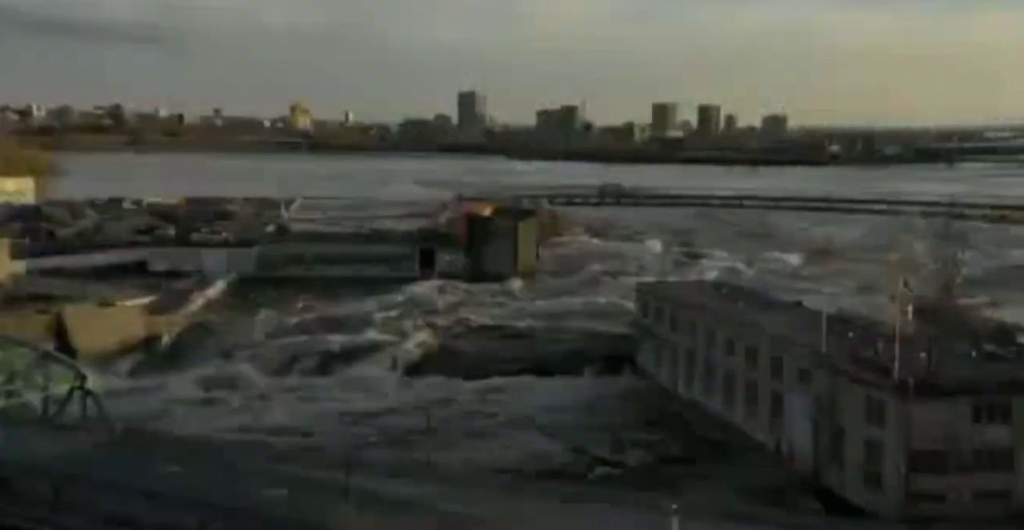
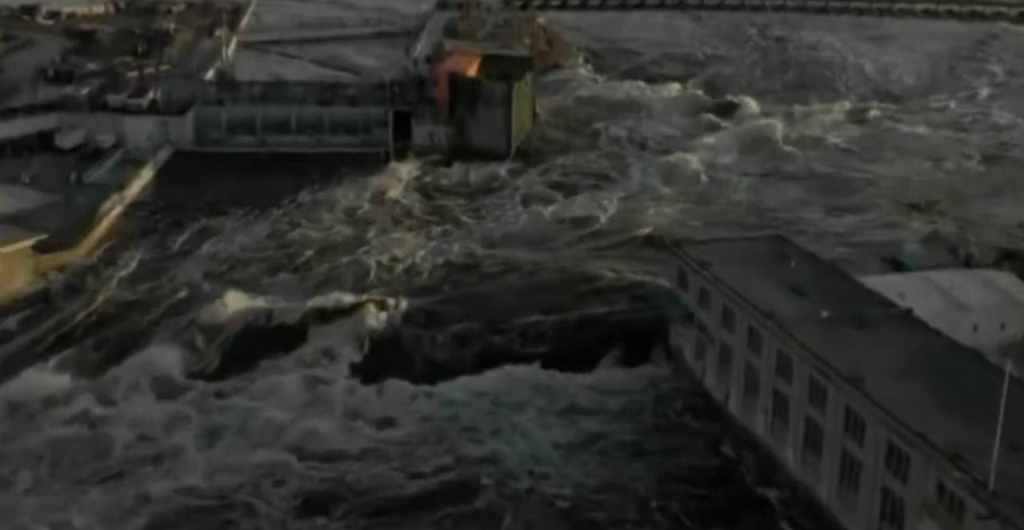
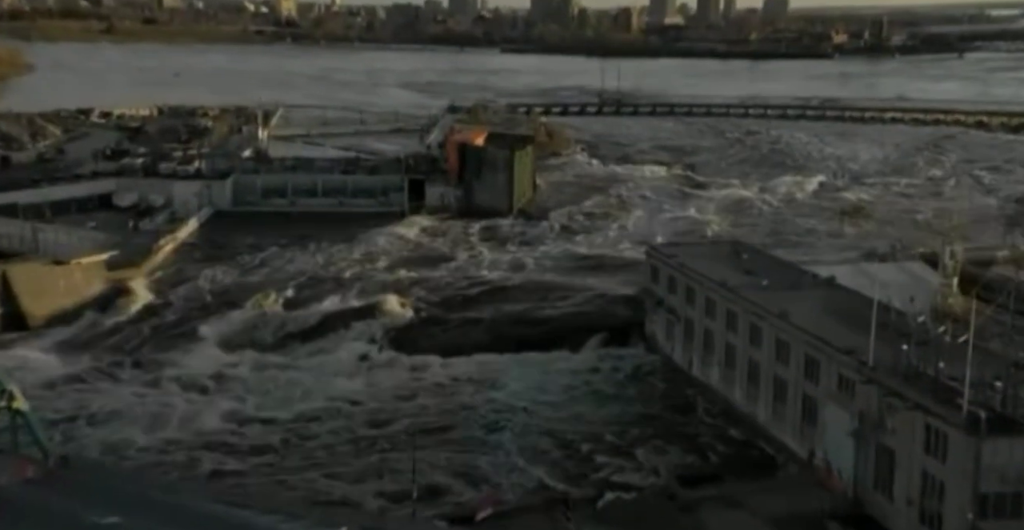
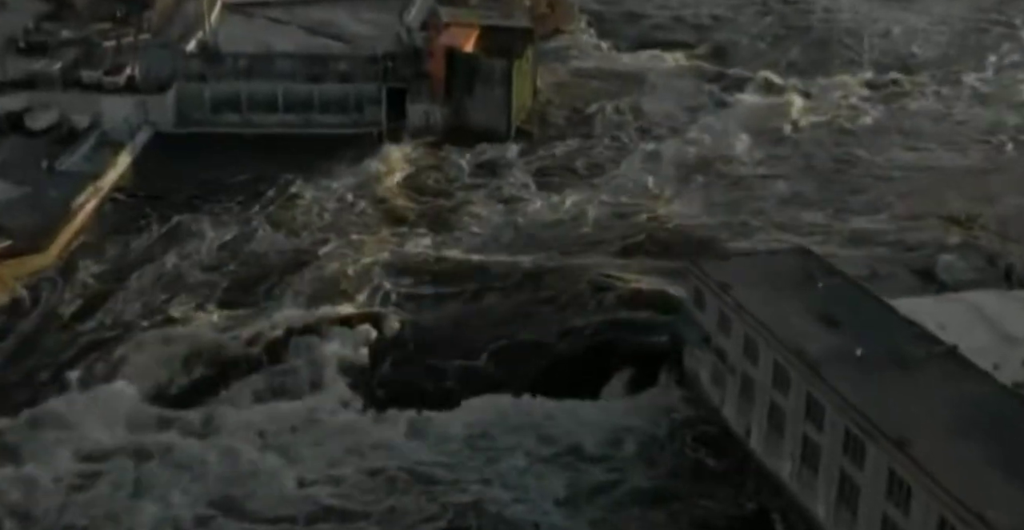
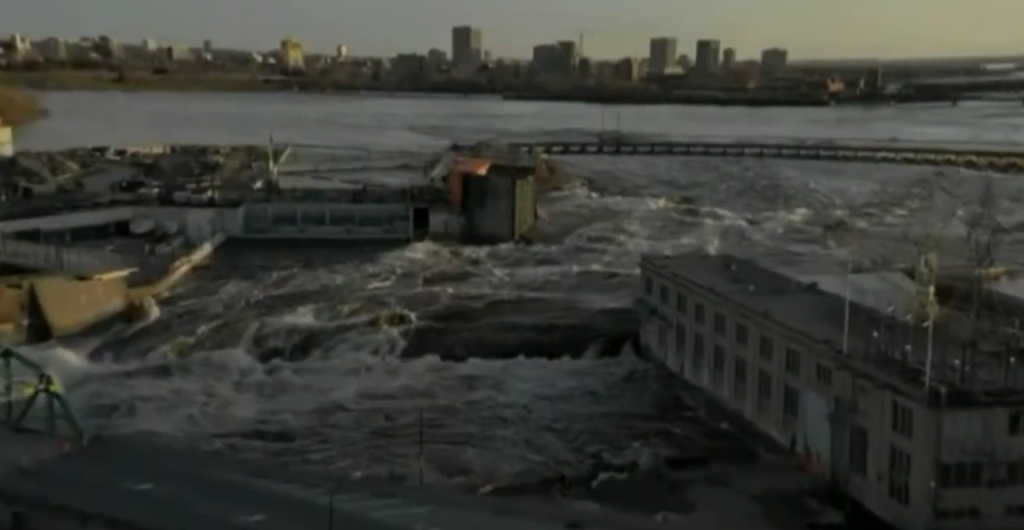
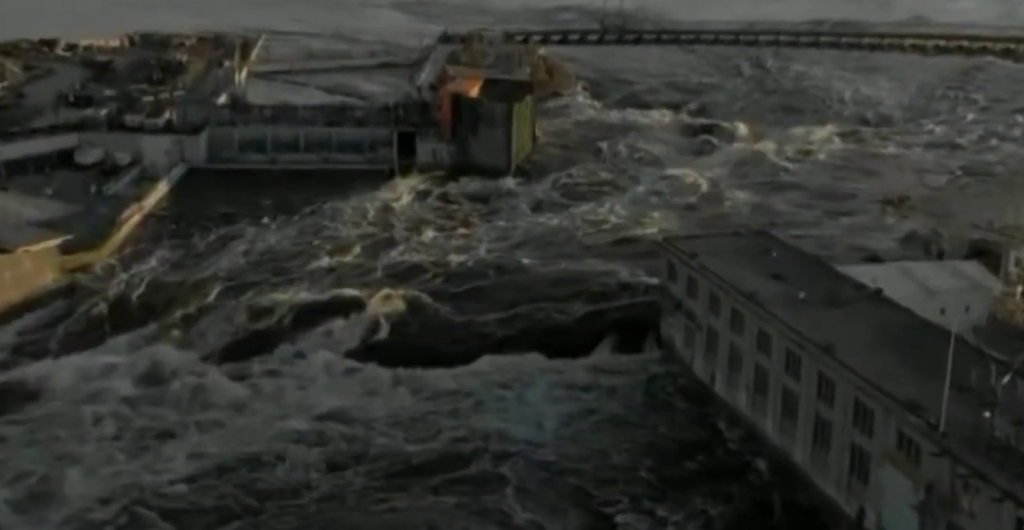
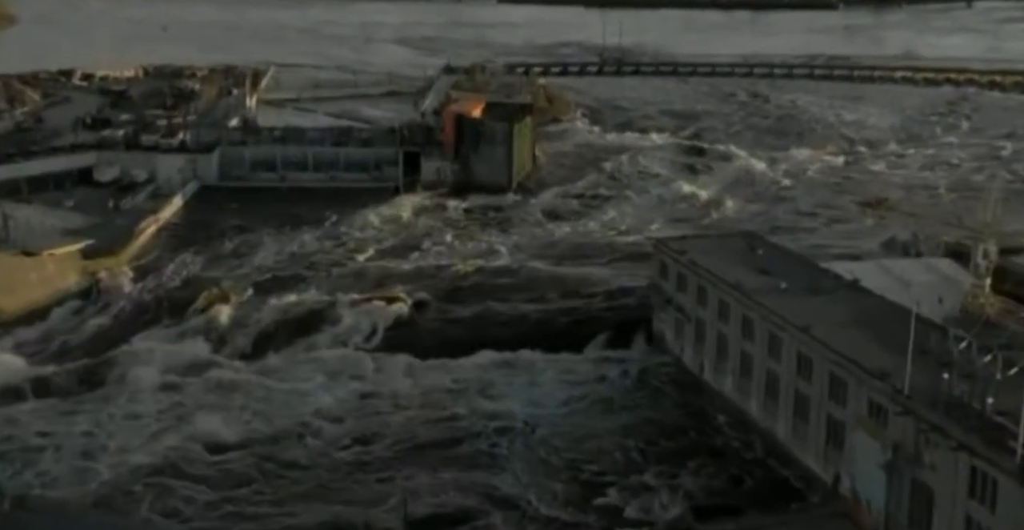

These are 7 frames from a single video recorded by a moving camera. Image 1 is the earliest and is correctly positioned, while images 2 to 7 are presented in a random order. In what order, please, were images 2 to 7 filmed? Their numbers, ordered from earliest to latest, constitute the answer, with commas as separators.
5, 3, 7, 6, 2, 4
